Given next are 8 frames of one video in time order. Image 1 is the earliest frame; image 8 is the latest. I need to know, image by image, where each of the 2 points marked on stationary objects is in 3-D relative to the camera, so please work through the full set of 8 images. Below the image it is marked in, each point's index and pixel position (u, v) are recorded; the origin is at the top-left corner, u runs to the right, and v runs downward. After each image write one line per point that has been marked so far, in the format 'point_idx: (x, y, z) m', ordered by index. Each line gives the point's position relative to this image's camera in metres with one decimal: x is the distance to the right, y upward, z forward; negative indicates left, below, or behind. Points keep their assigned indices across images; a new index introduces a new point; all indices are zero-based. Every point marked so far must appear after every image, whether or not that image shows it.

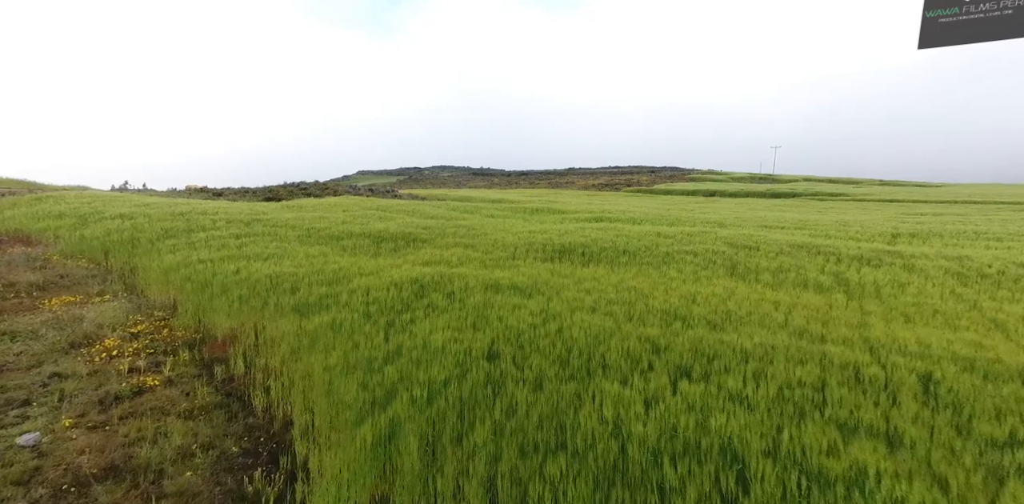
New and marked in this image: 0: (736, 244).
0: (+5.0, +0.1, +11.5) m
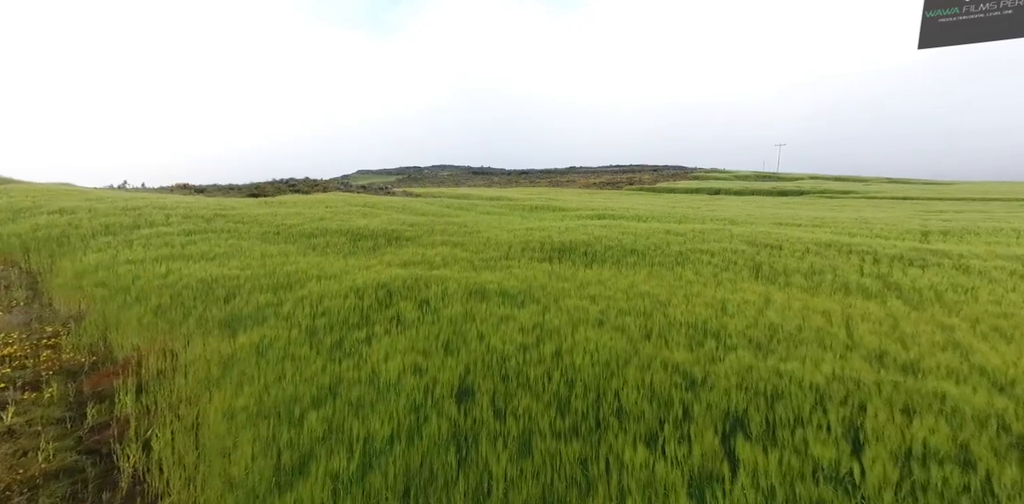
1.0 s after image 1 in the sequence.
0: (+4.9, +0.2, +10.4) m
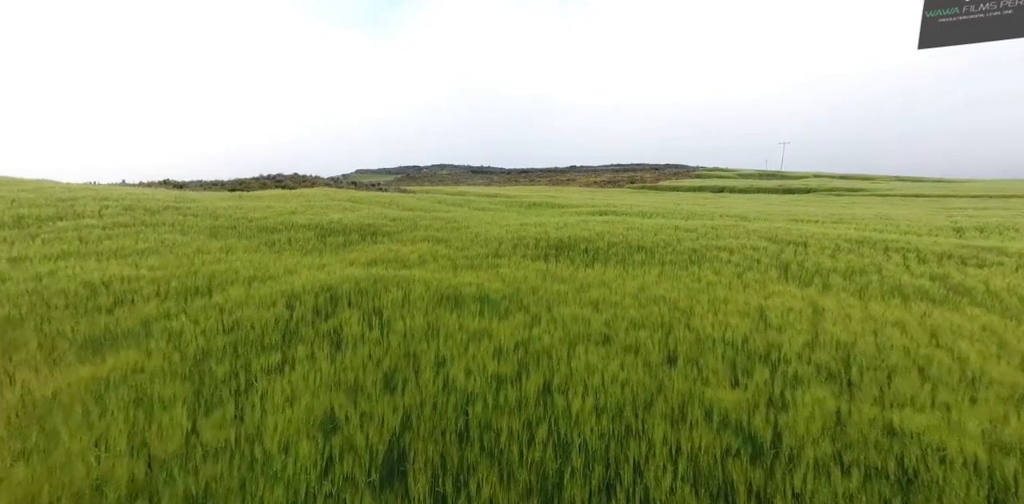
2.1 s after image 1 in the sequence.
0: (+4.8, +0.2, +9.3) m
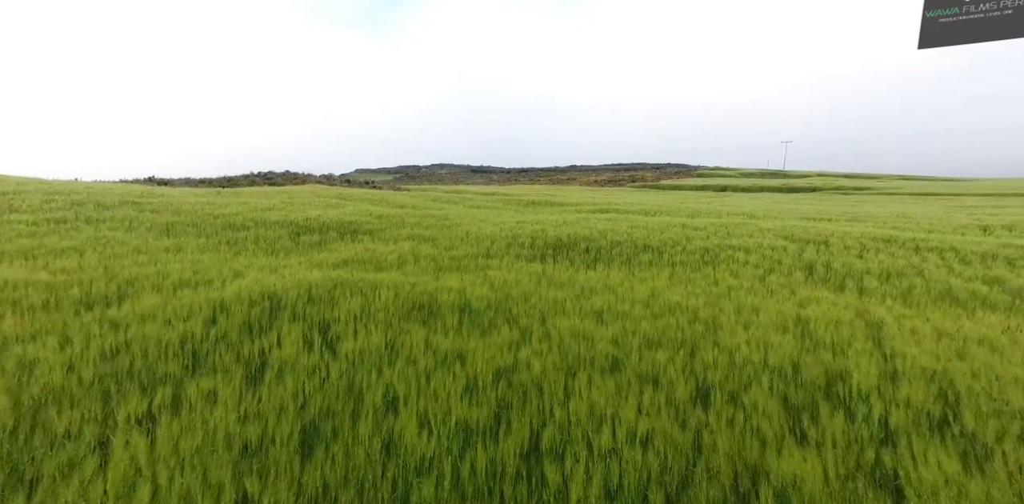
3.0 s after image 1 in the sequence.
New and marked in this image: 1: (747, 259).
0: (+4.7, +0.2, +8.6) m
1: (+3.1, -0.1, +6.7) m
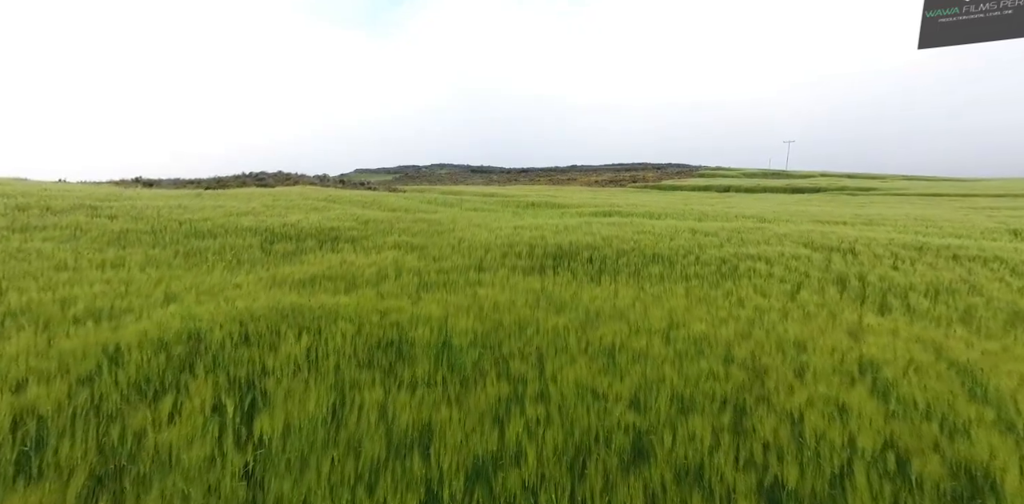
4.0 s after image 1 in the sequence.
0: (+4.6, +0.1, +7.8) m
1: (+3.0, -0.2, +6.0) m
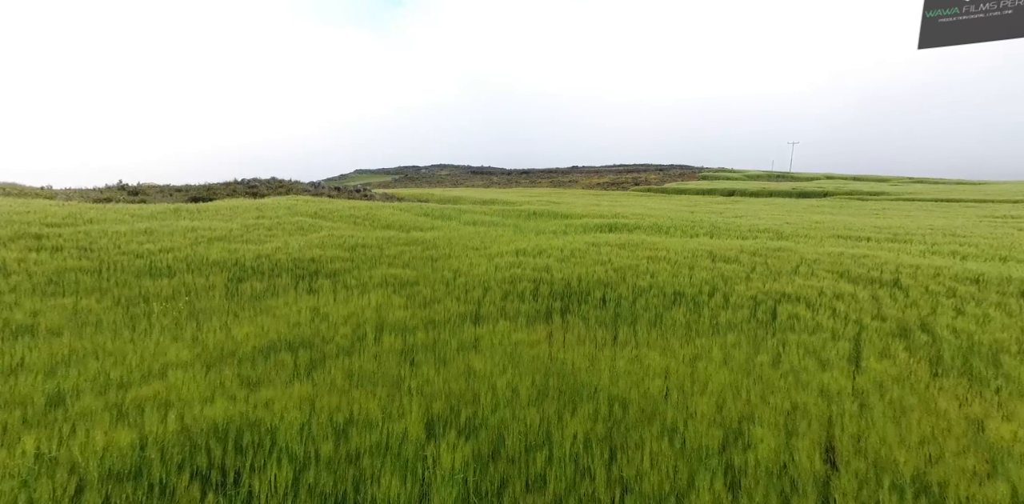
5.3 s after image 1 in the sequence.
0: (+4.7, -0.4, +7.0) m
1: (+3.0, -0.6, +5.1) m
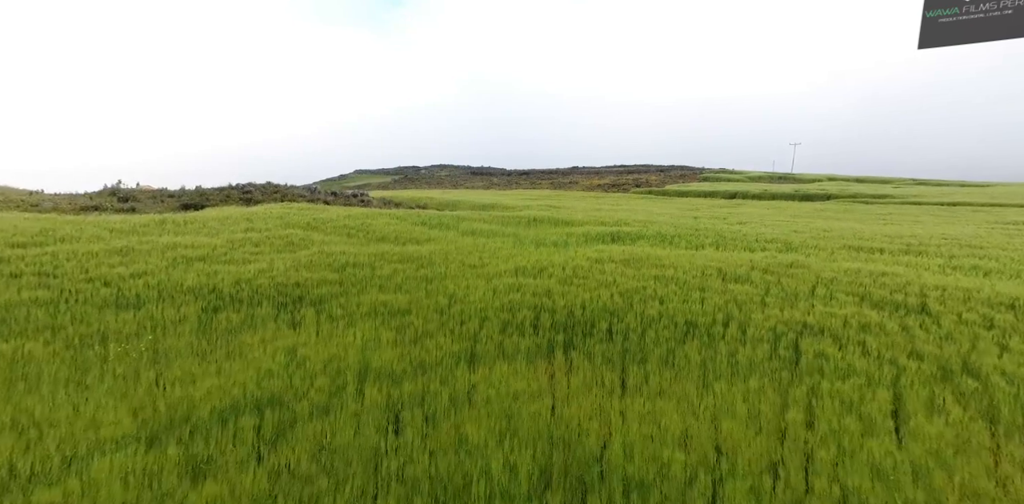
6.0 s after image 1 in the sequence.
0: (+4.7, -0.7, +6.5) m
1: (+3.0, -0.9, +4.6) m
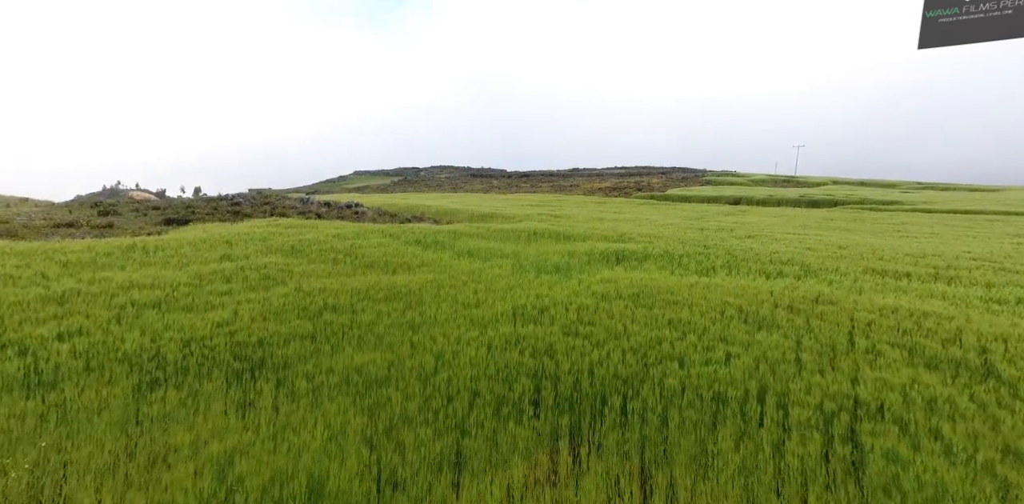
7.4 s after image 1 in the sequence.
0: (+4.6, -1.2, +5.6) m
1: (+3.0, -1.5, +3.7) m
